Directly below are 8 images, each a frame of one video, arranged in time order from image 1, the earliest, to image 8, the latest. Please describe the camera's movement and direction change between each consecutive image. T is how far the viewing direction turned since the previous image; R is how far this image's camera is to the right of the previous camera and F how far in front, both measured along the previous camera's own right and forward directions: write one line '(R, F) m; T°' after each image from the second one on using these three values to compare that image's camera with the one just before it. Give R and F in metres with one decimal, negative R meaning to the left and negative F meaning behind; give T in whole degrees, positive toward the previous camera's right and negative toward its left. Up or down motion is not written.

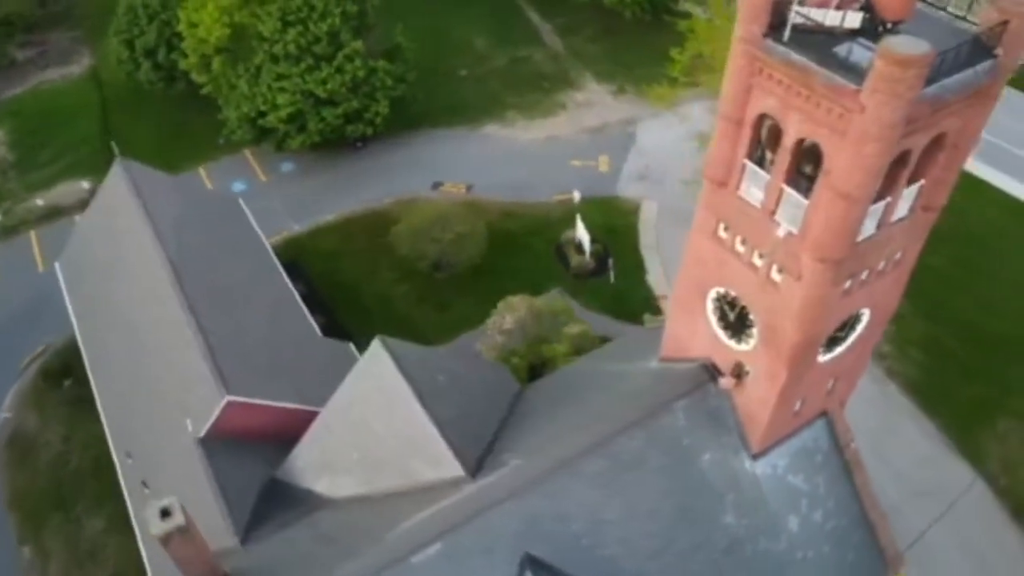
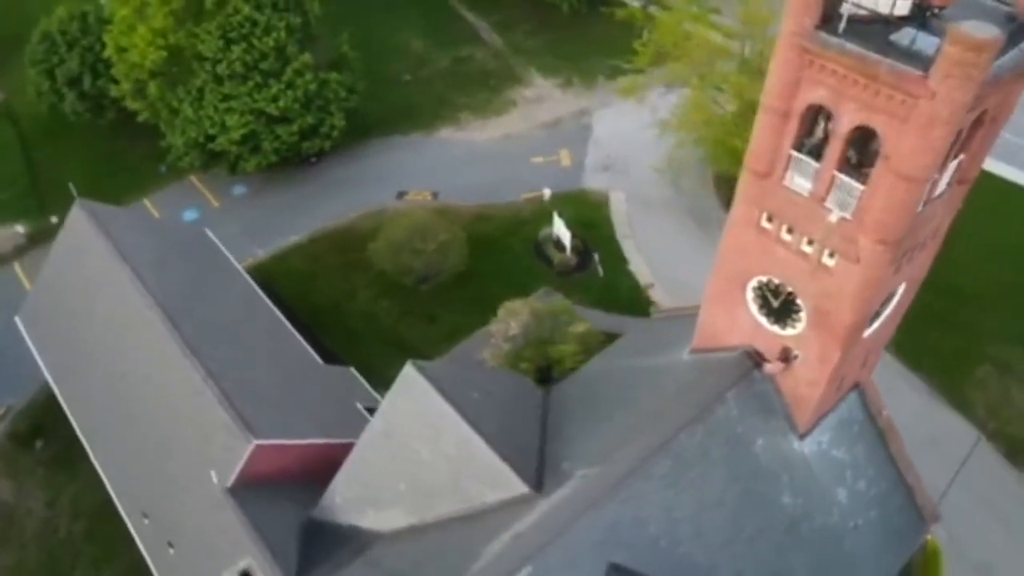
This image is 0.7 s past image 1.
(-3.0, +0.4) m; +6°
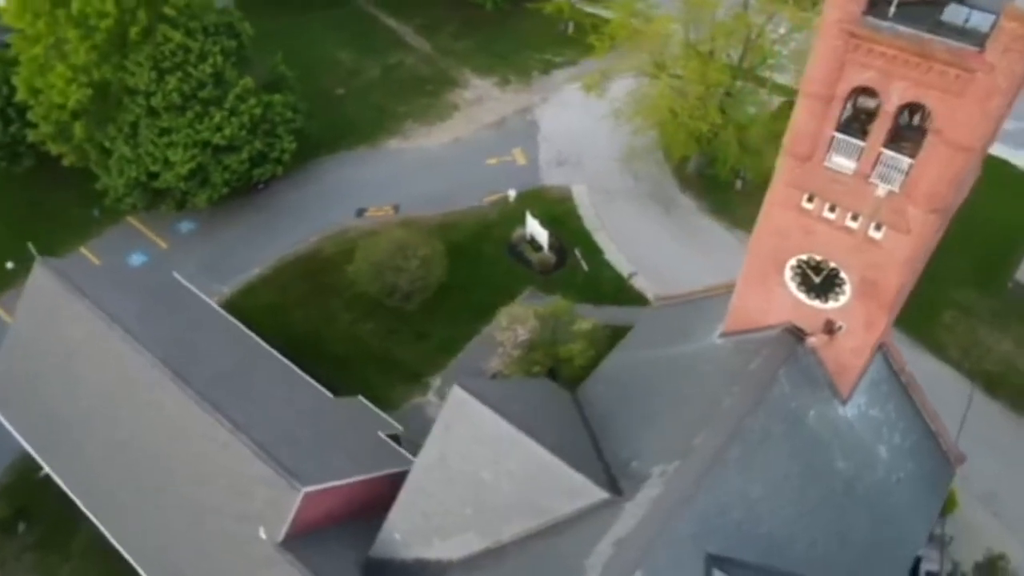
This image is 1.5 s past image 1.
(-3.5, +0.4) m; +7°
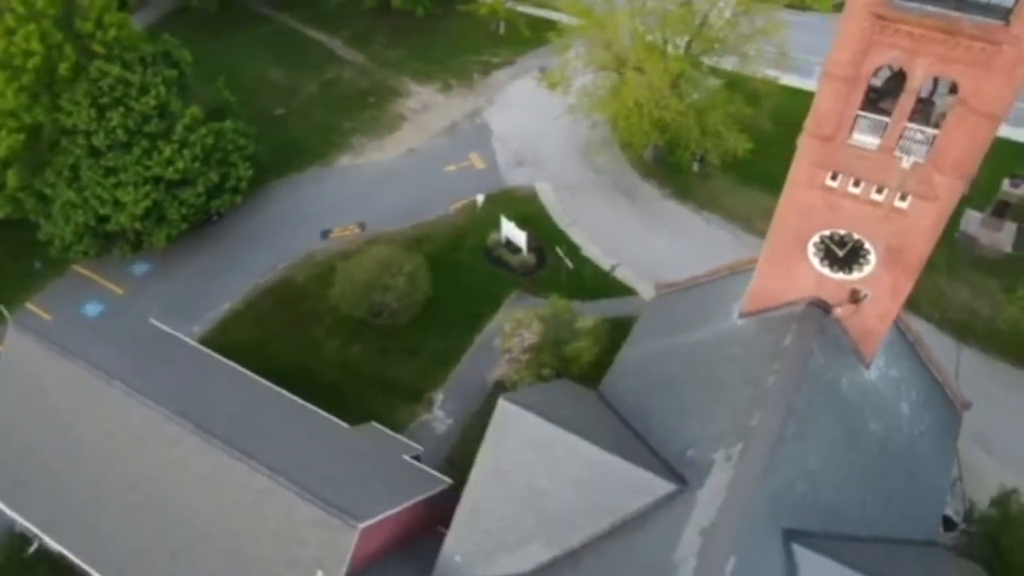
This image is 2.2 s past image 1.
(-3.1, +0.3) m; +6°
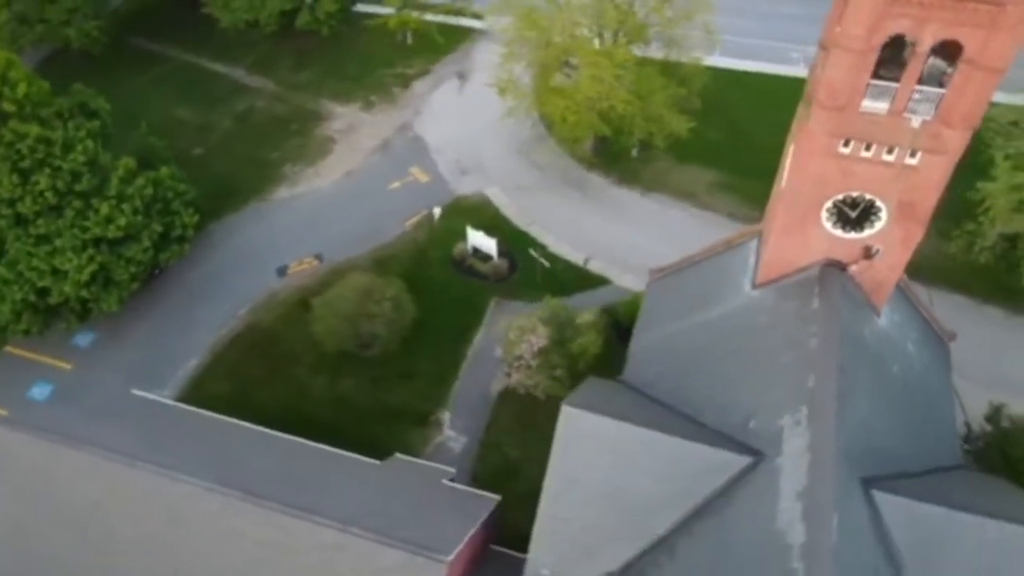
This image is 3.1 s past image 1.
(-4.2, +0.3) m; +8°
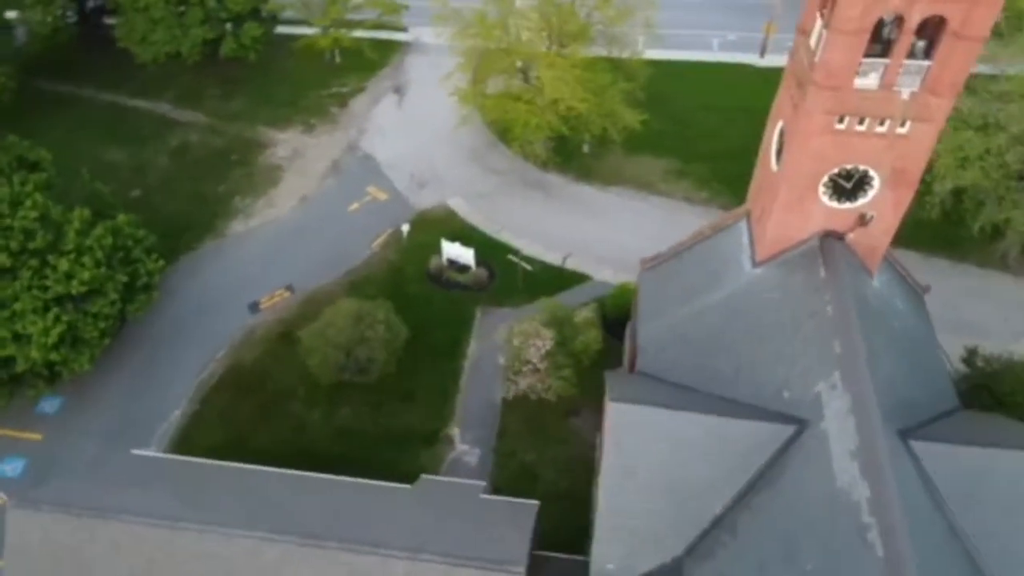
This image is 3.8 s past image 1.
(-3.3, 0.0) m; +7°
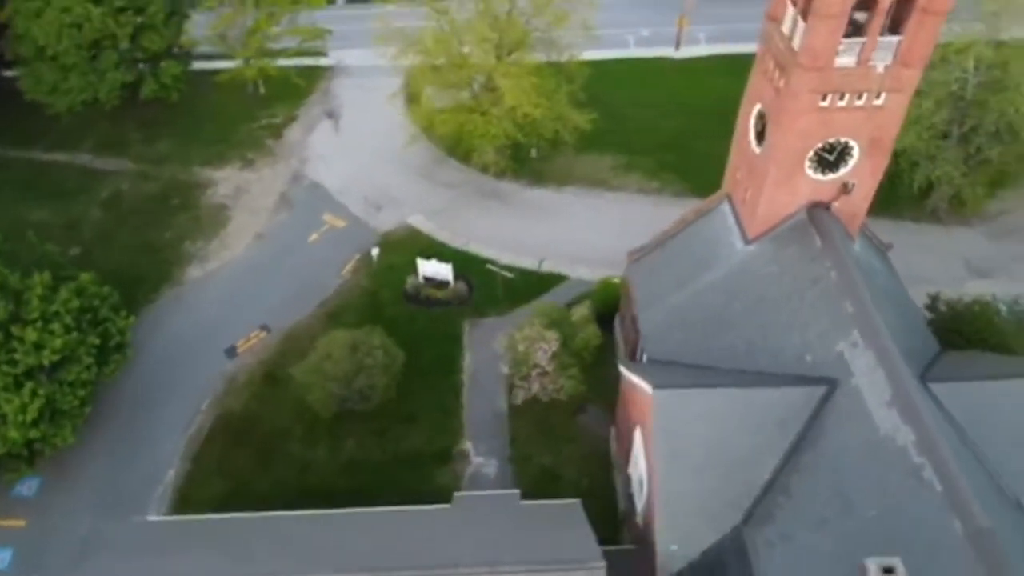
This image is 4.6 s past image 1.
(-3.7, -0.1) m; +7°
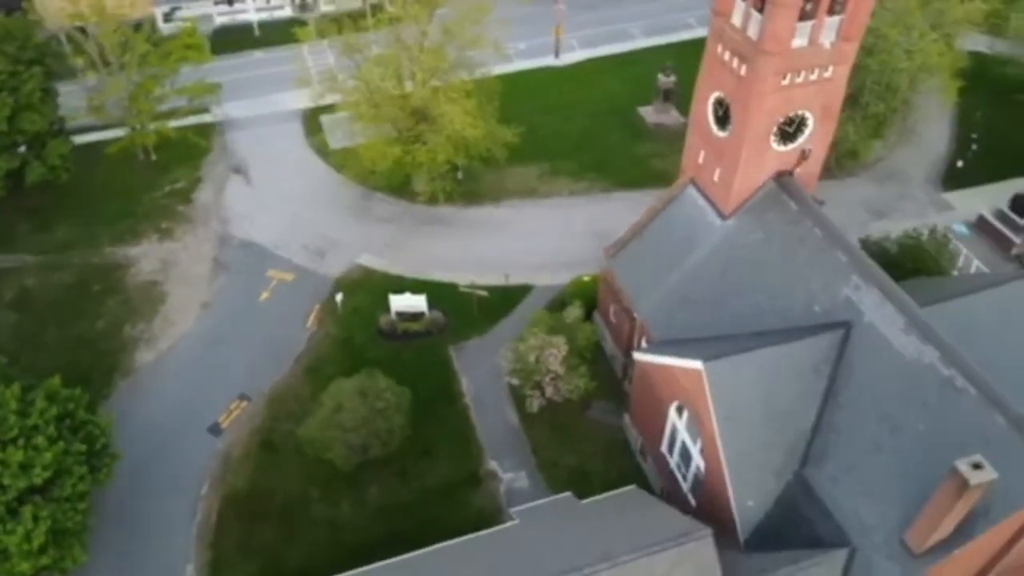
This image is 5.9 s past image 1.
(-5.7, -0.2) m; +11°
